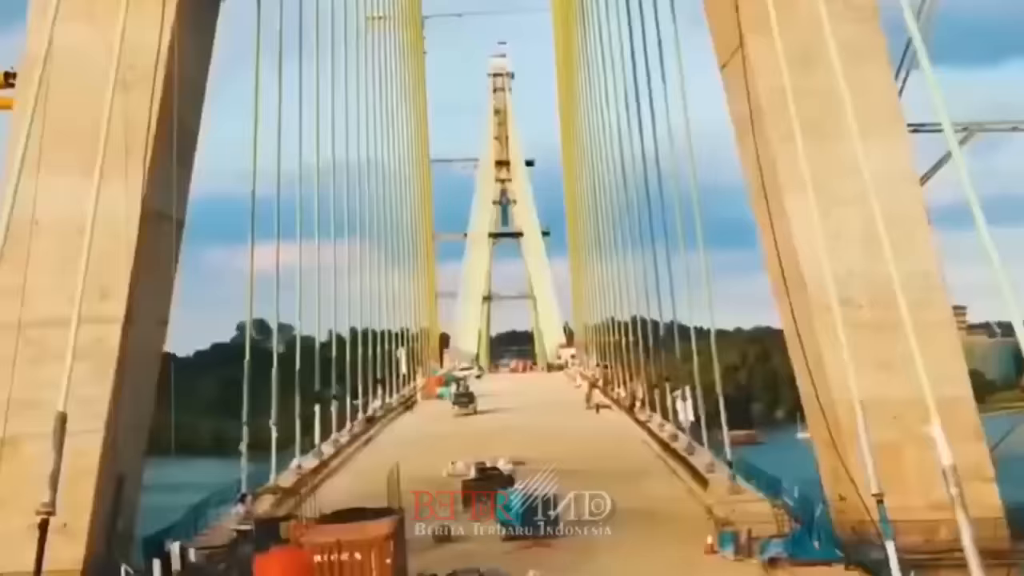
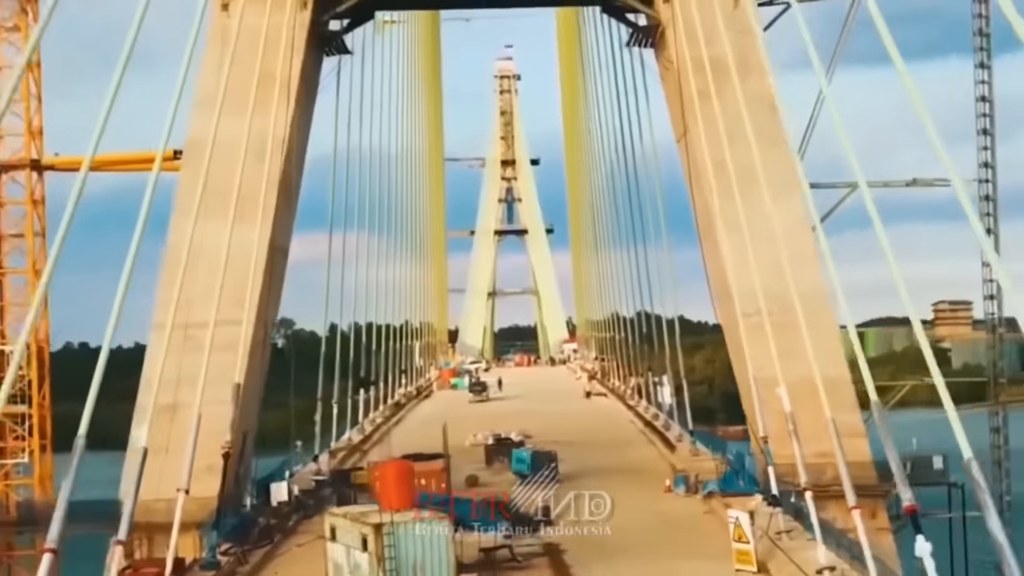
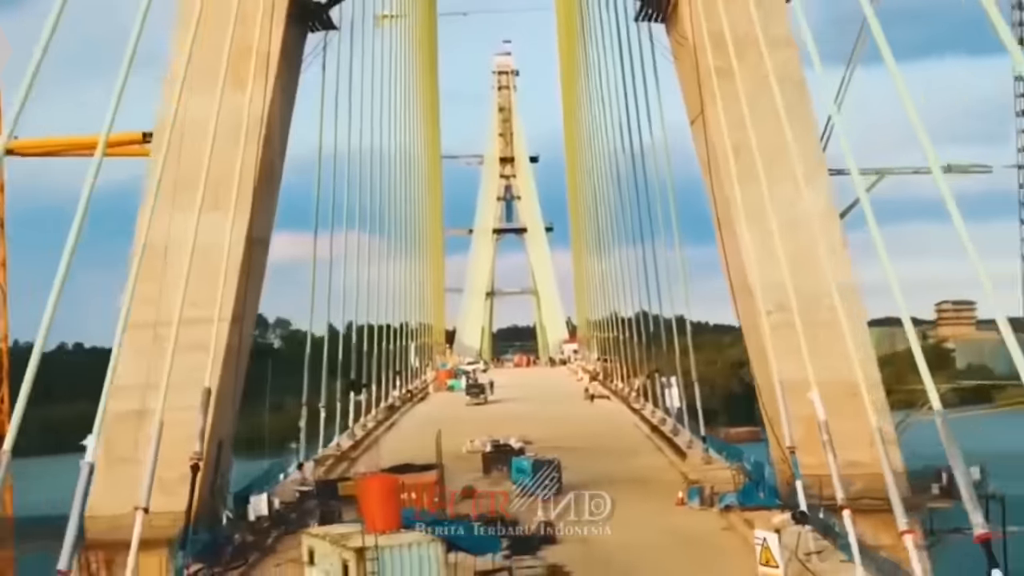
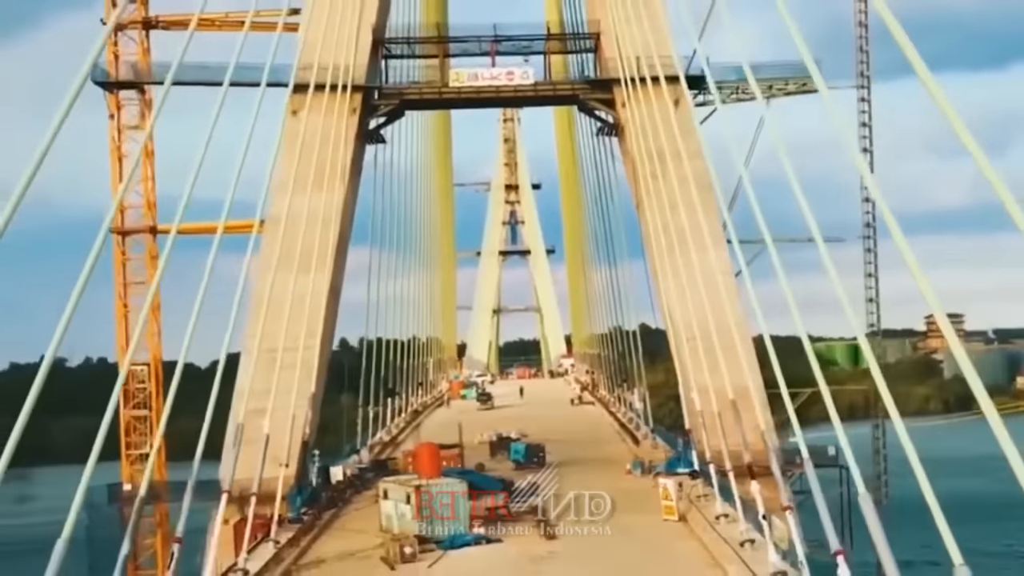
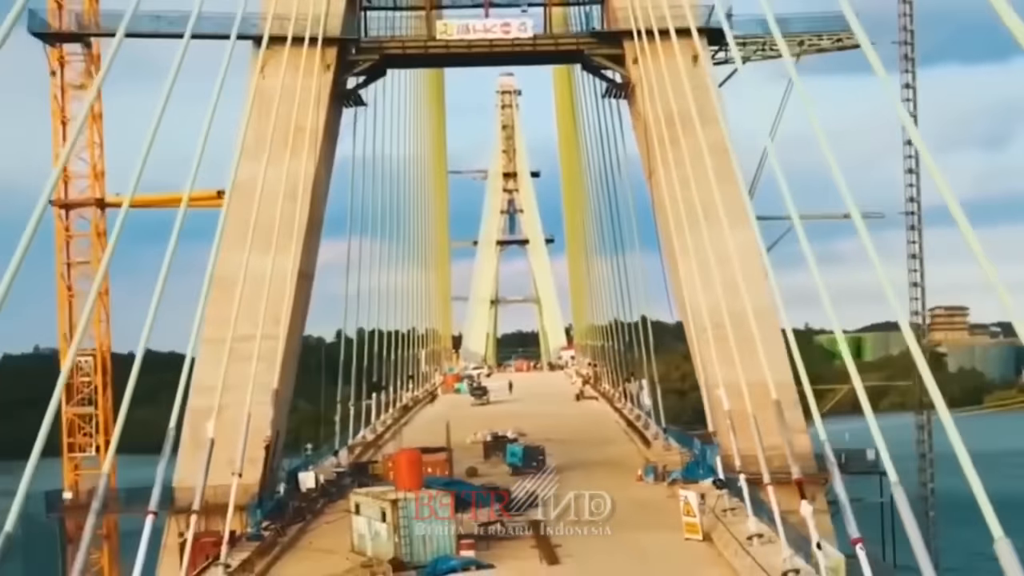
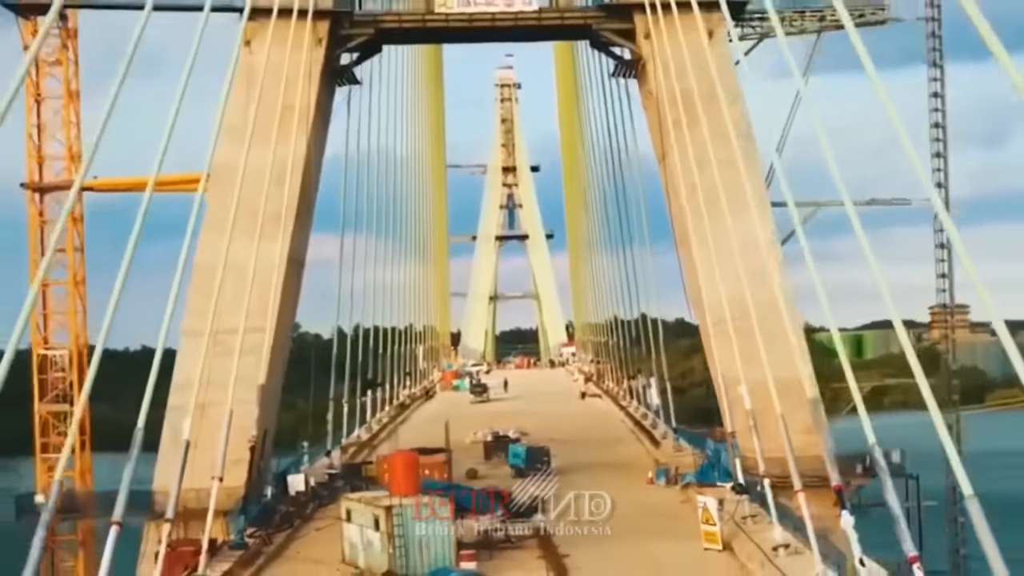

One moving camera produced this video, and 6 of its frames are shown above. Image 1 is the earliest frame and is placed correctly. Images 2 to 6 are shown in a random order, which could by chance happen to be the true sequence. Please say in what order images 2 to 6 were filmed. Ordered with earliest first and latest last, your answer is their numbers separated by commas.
3, 2, 6, 5, 4
